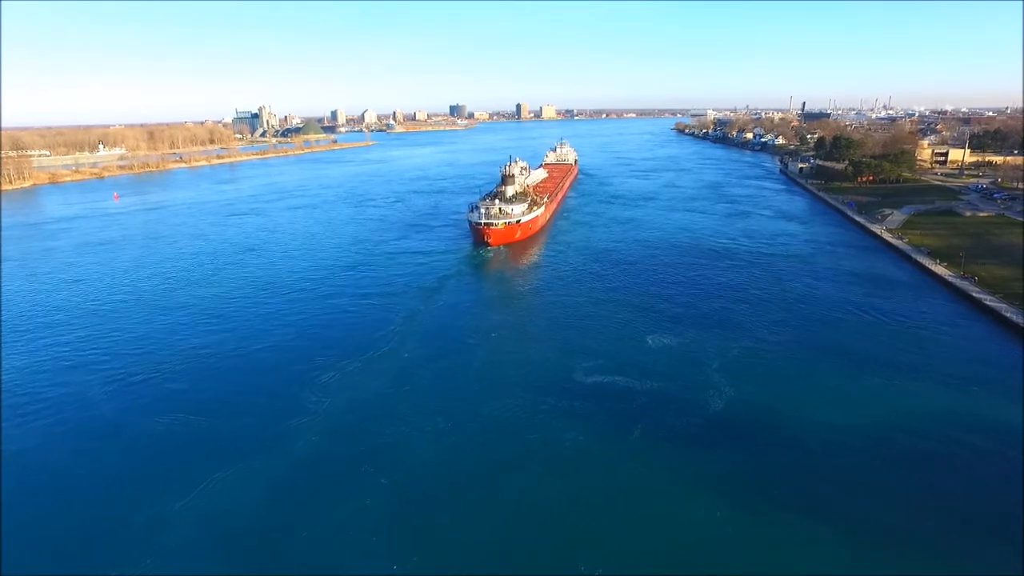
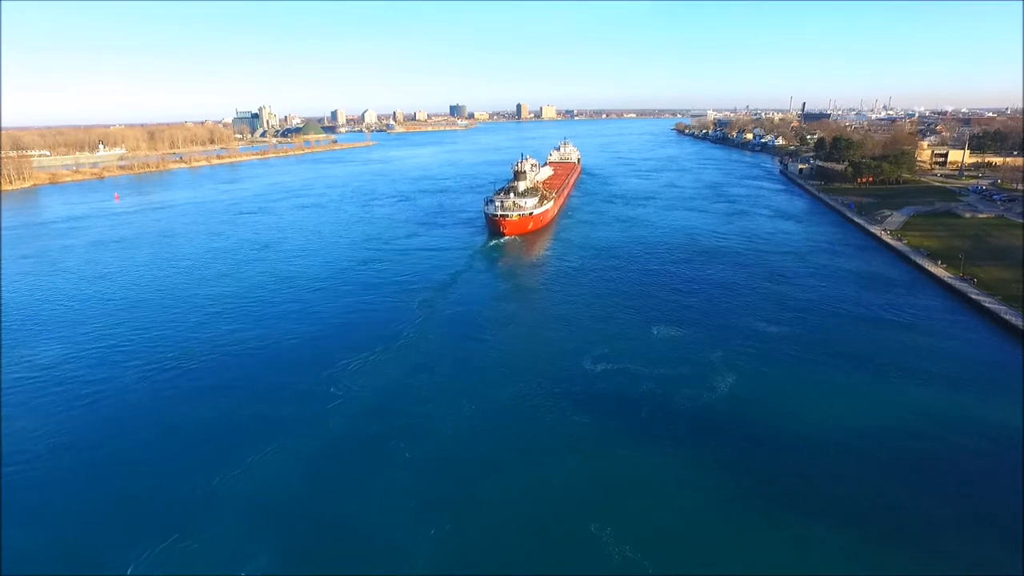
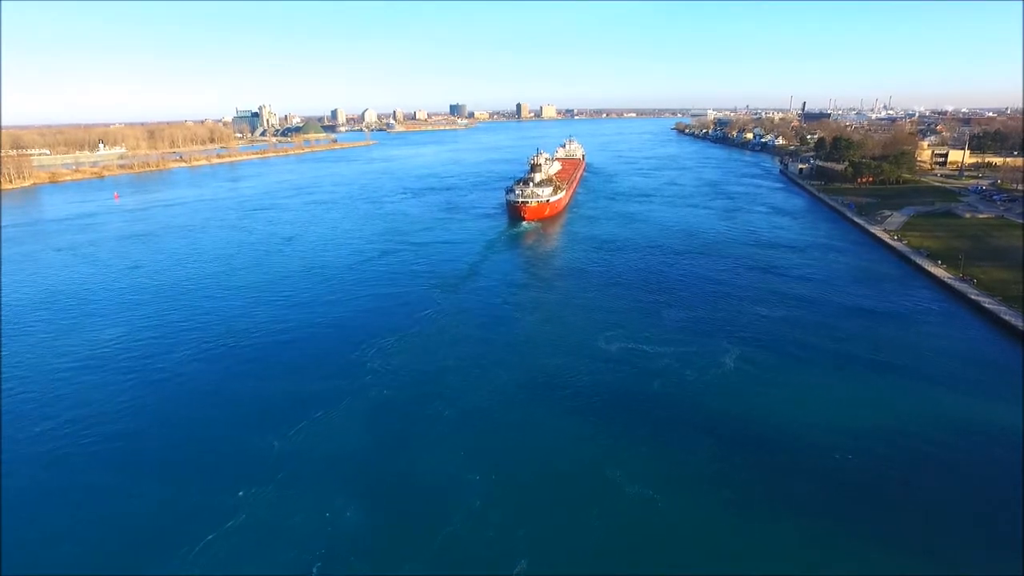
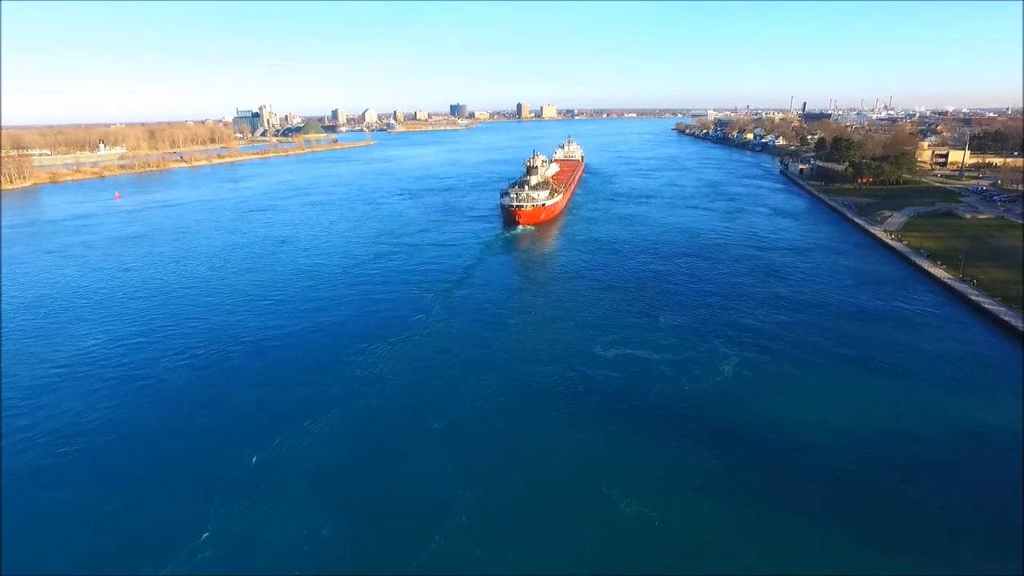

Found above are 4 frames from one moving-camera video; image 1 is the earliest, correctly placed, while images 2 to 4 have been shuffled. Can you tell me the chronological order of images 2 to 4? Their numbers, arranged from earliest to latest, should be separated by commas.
2, 4, 3
